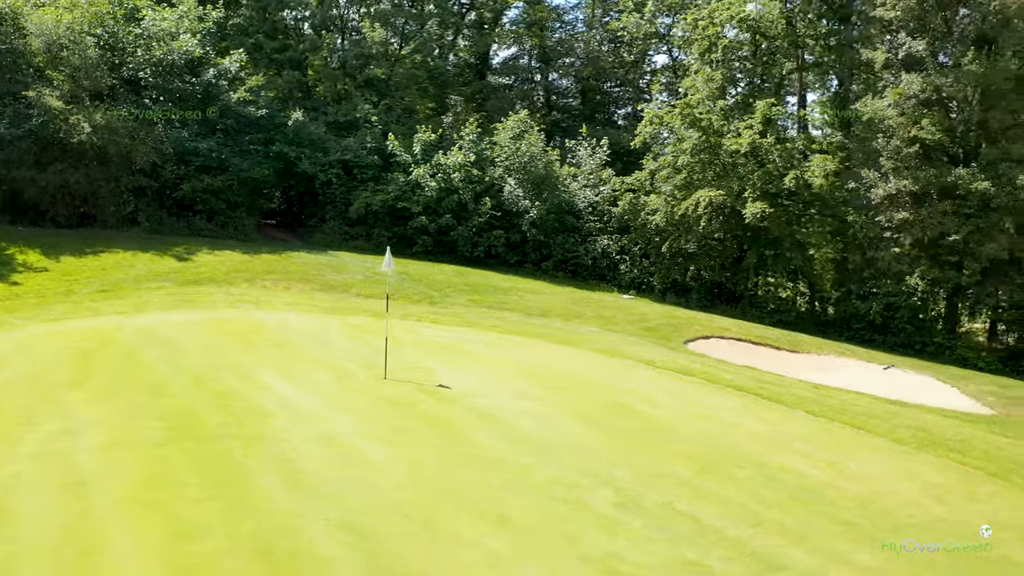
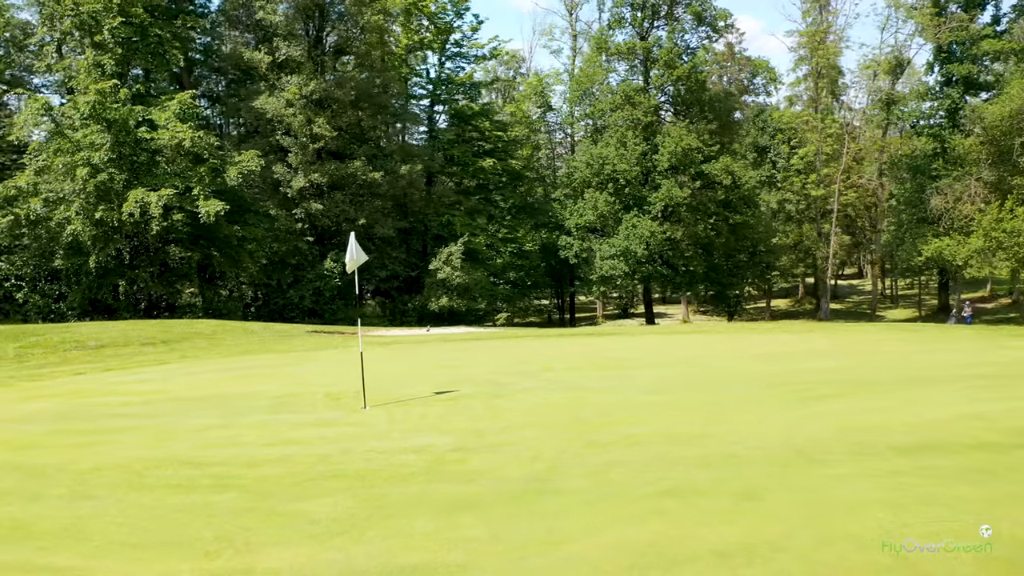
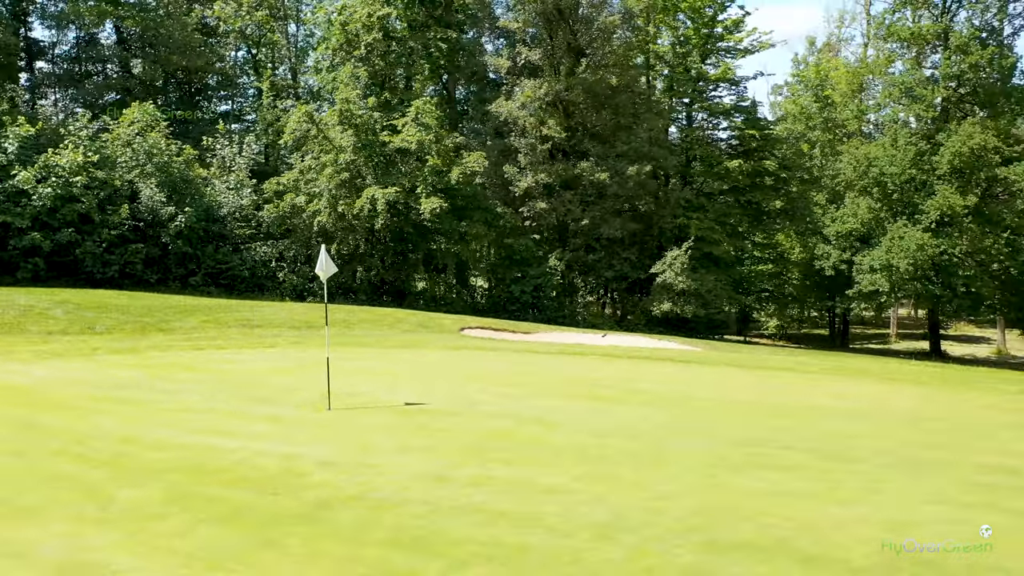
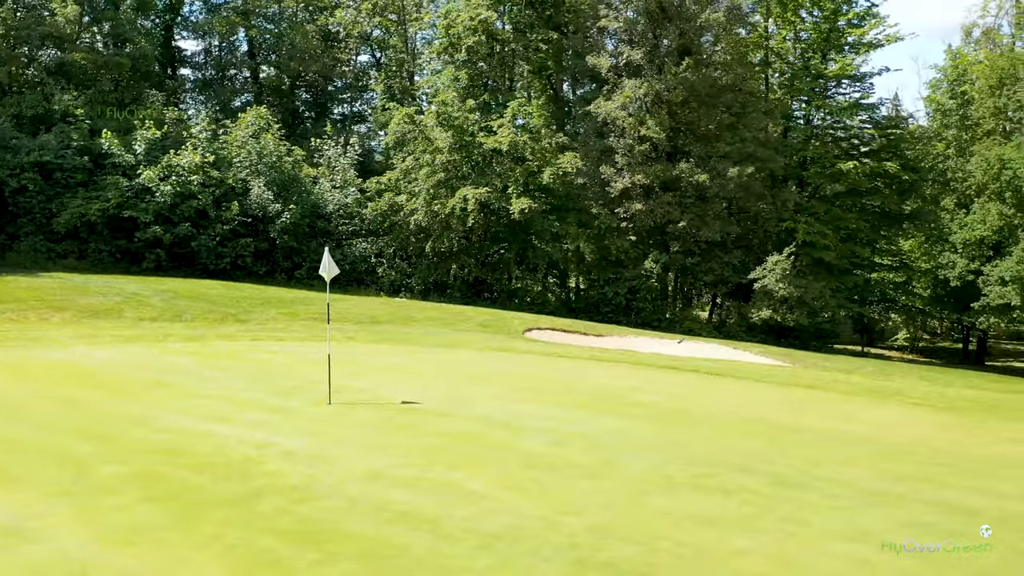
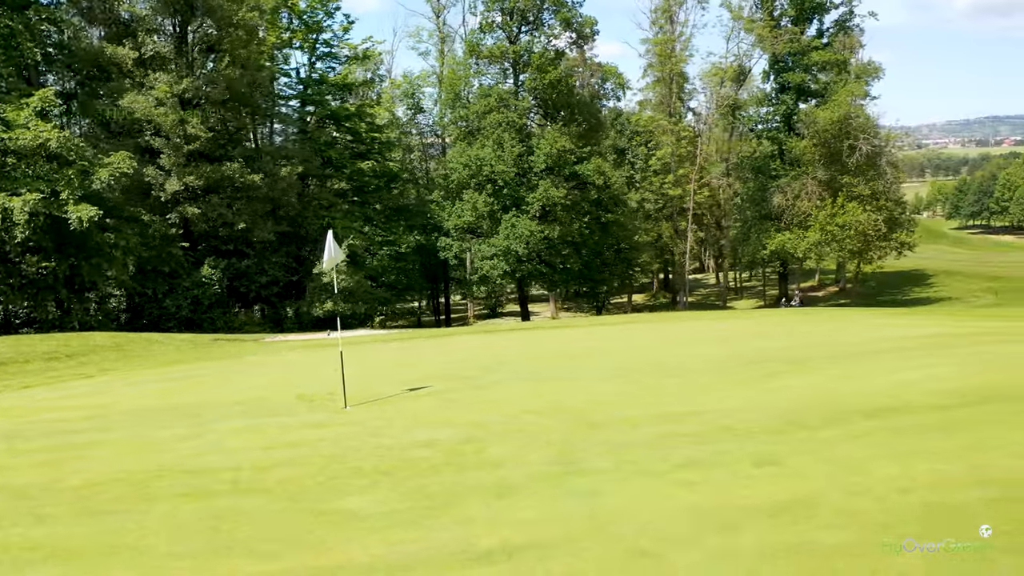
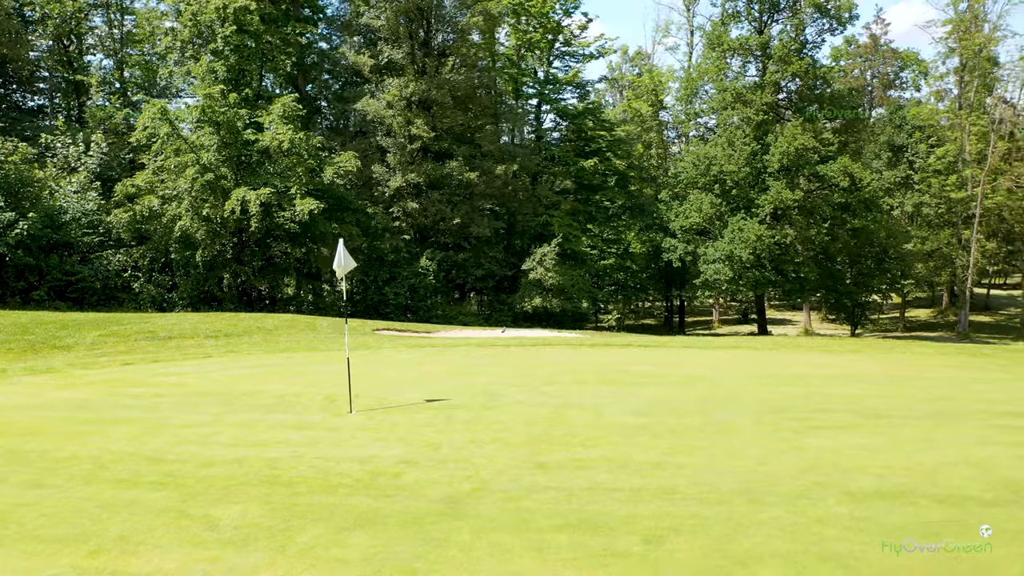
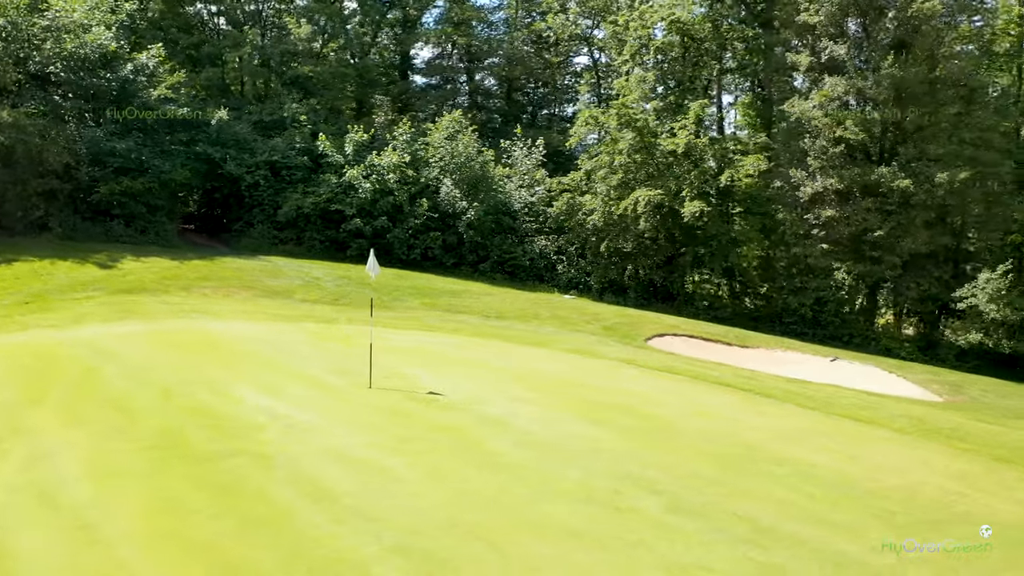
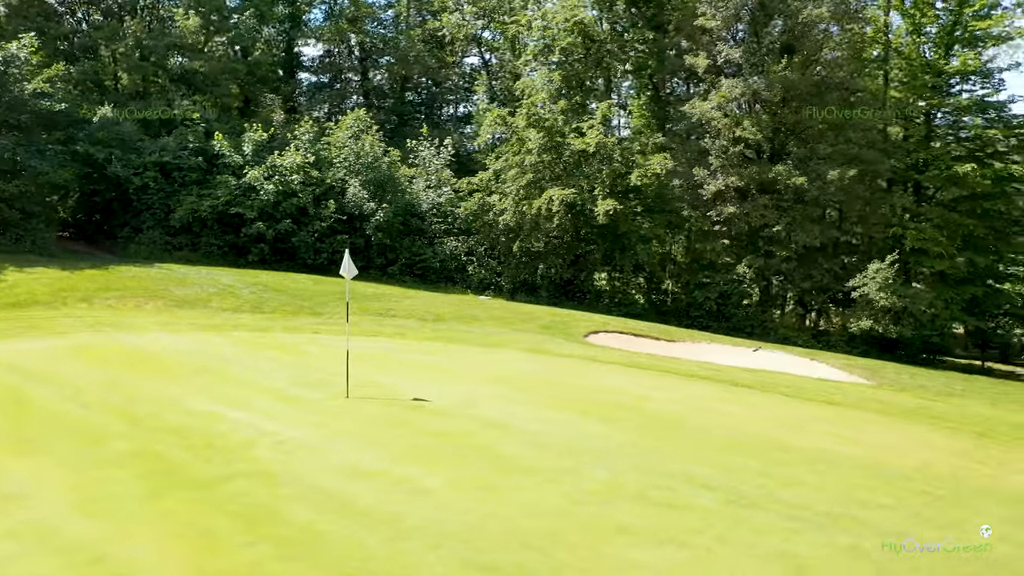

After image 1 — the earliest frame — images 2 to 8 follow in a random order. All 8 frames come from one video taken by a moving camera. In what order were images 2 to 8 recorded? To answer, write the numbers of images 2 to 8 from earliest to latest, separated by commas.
7, 8, 4, 3, 6, 2, 5
